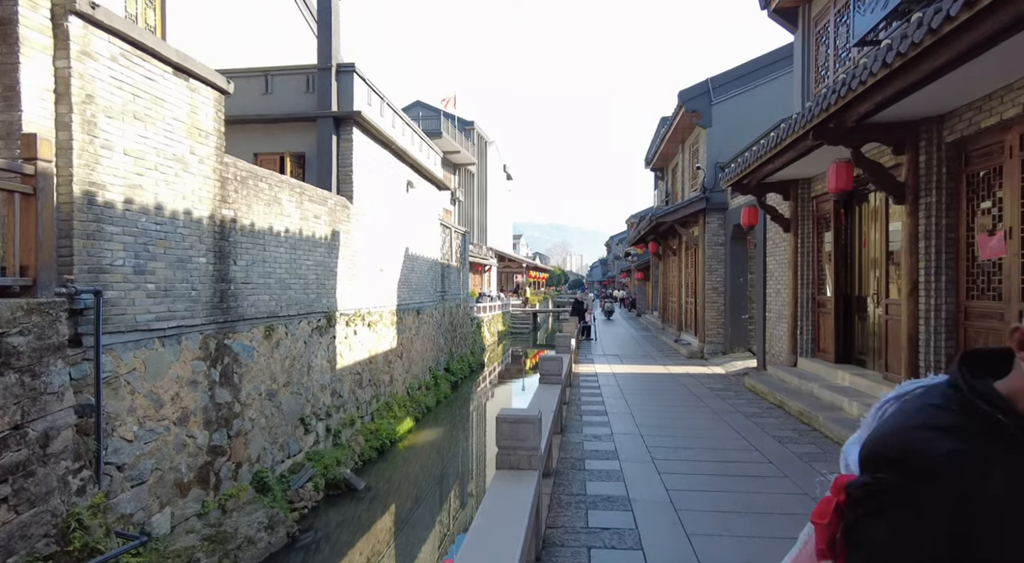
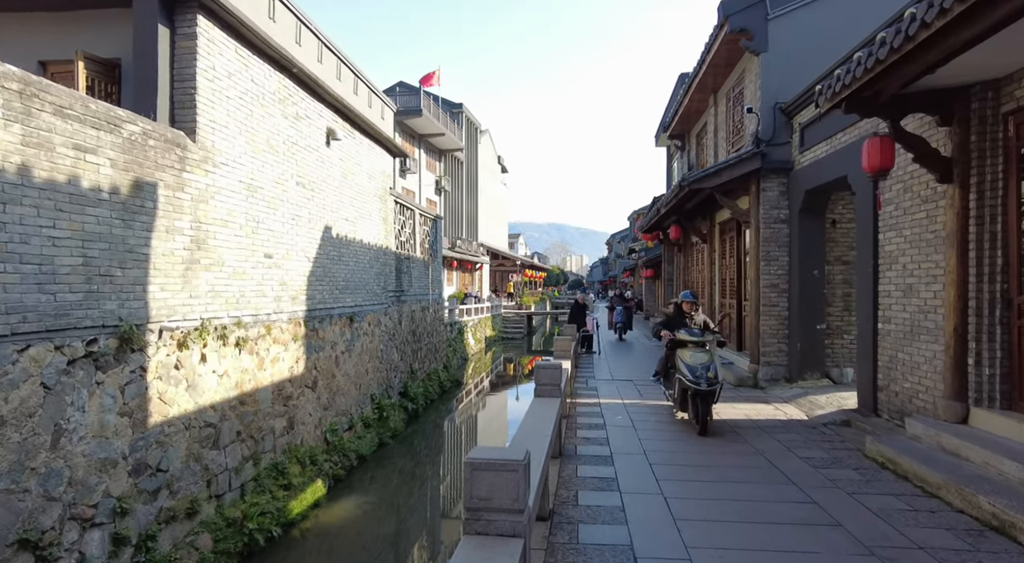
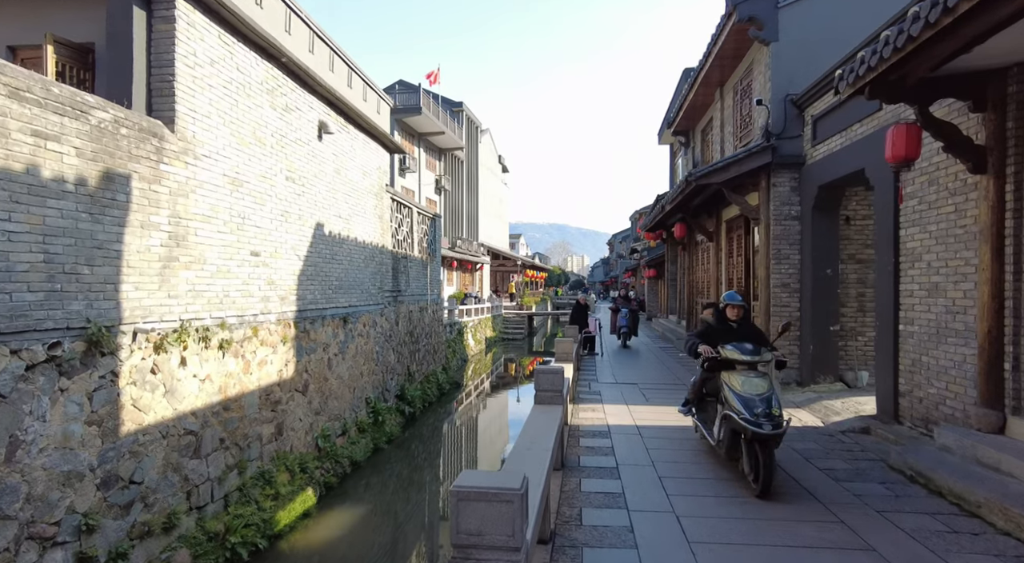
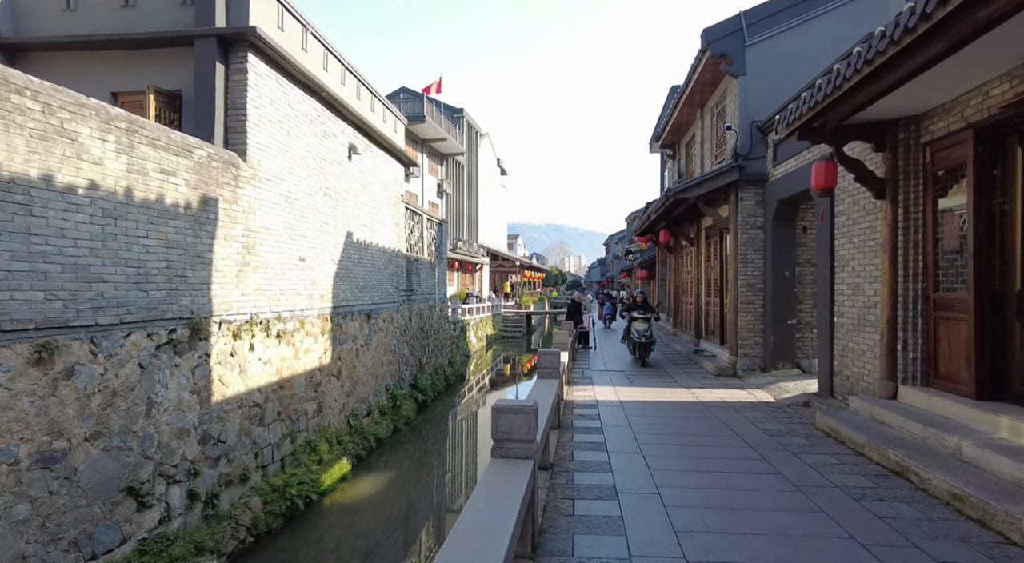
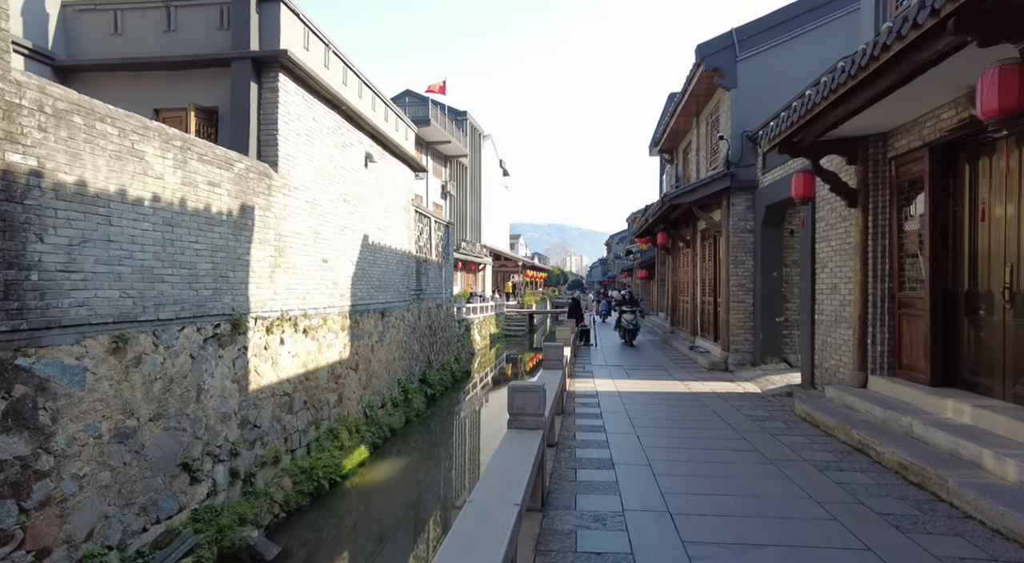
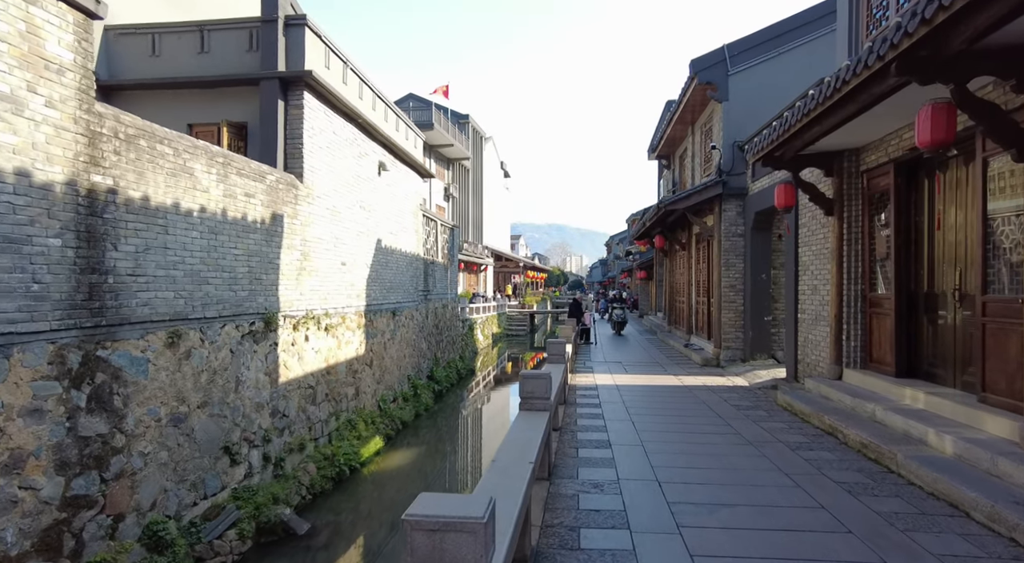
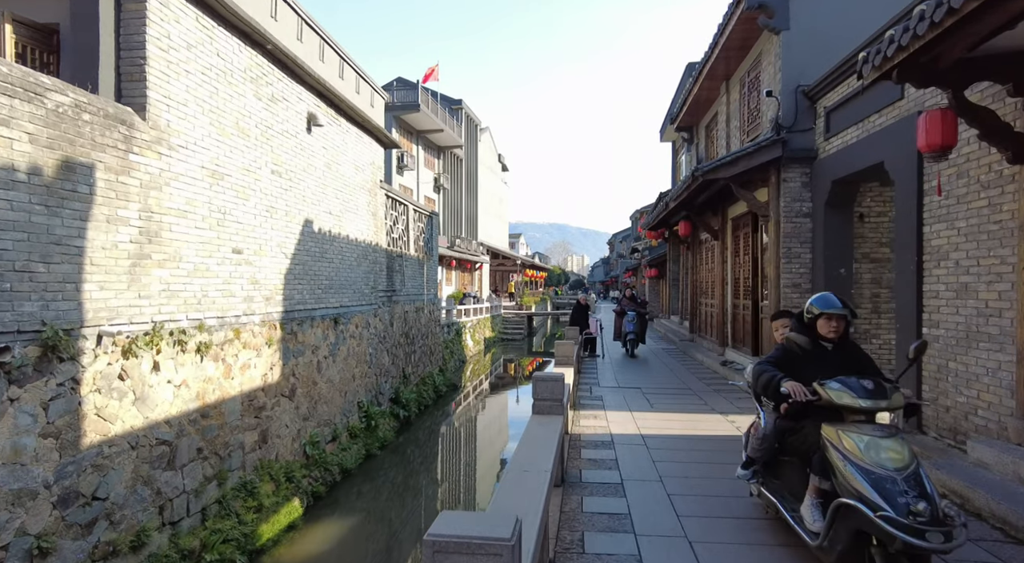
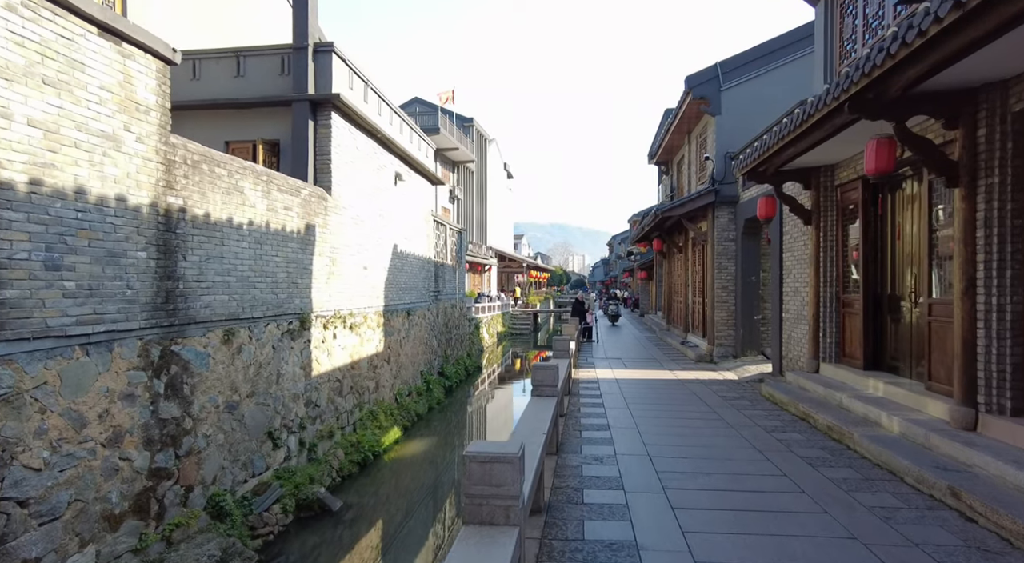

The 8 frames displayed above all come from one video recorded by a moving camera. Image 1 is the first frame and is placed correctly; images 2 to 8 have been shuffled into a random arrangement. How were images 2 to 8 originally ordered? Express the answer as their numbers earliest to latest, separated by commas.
8, 6, 5, 4, 2, 3, 7
